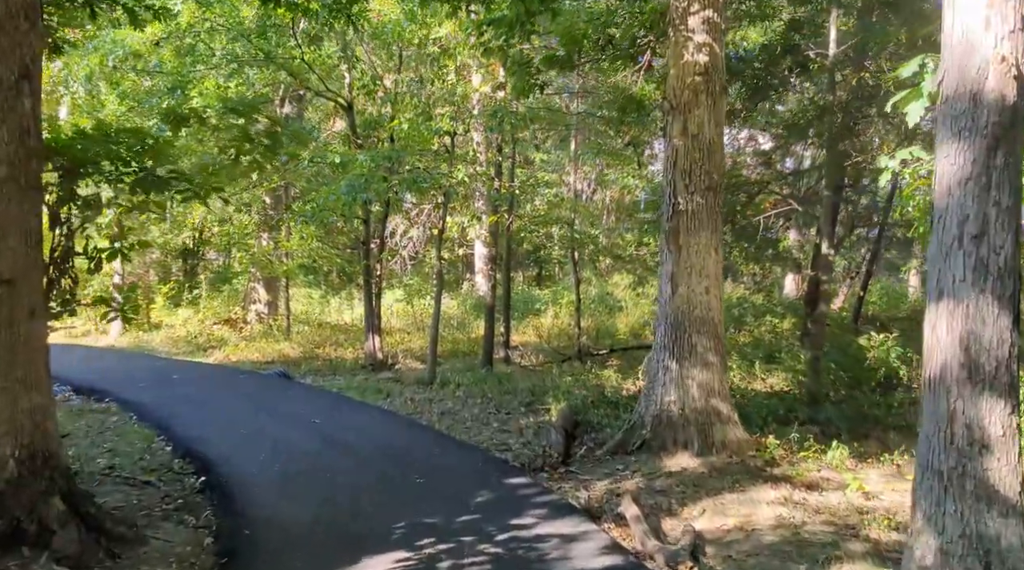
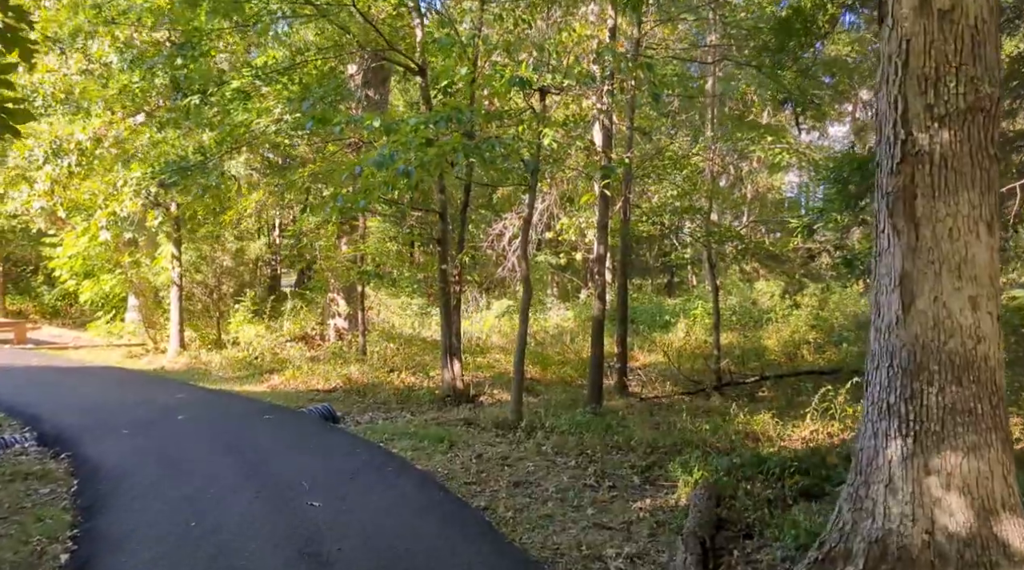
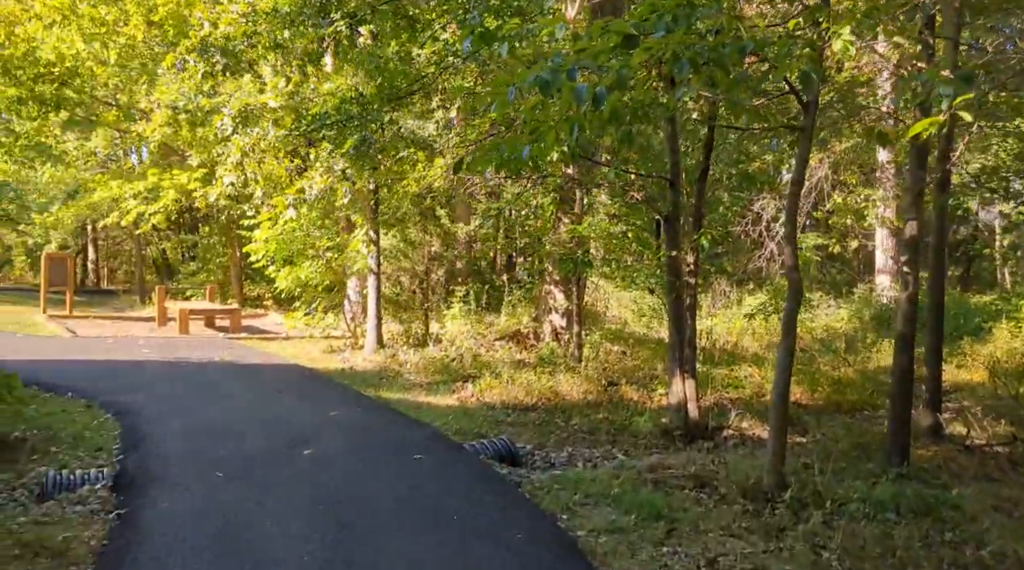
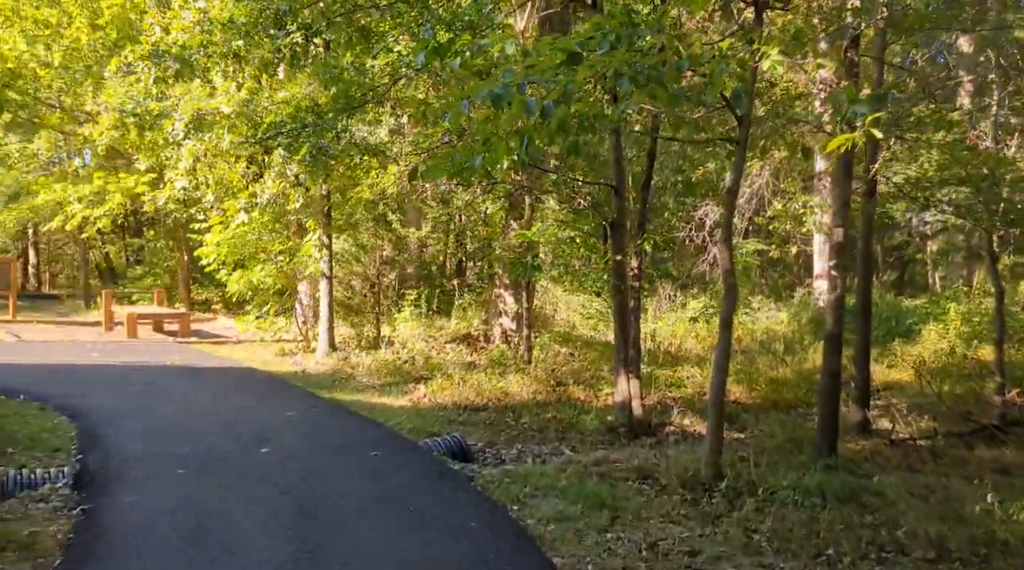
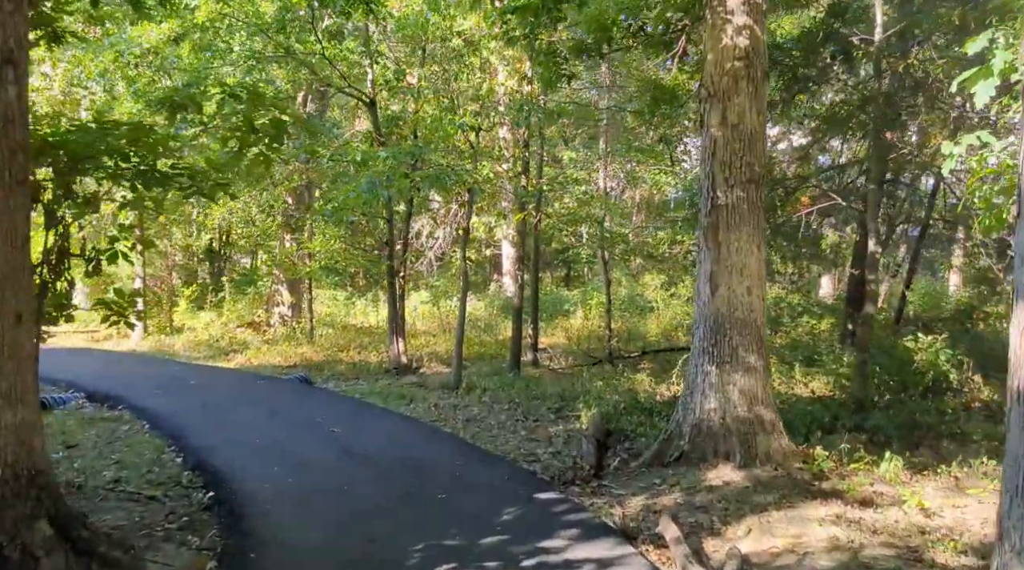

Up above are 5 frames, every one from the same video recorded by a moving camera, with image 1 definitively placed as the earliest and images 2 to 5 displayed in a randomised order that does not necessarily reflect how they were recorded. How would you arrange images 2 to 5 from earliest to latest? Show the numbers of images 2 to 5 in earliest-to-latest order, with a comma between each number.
5, 2, 4, 3
